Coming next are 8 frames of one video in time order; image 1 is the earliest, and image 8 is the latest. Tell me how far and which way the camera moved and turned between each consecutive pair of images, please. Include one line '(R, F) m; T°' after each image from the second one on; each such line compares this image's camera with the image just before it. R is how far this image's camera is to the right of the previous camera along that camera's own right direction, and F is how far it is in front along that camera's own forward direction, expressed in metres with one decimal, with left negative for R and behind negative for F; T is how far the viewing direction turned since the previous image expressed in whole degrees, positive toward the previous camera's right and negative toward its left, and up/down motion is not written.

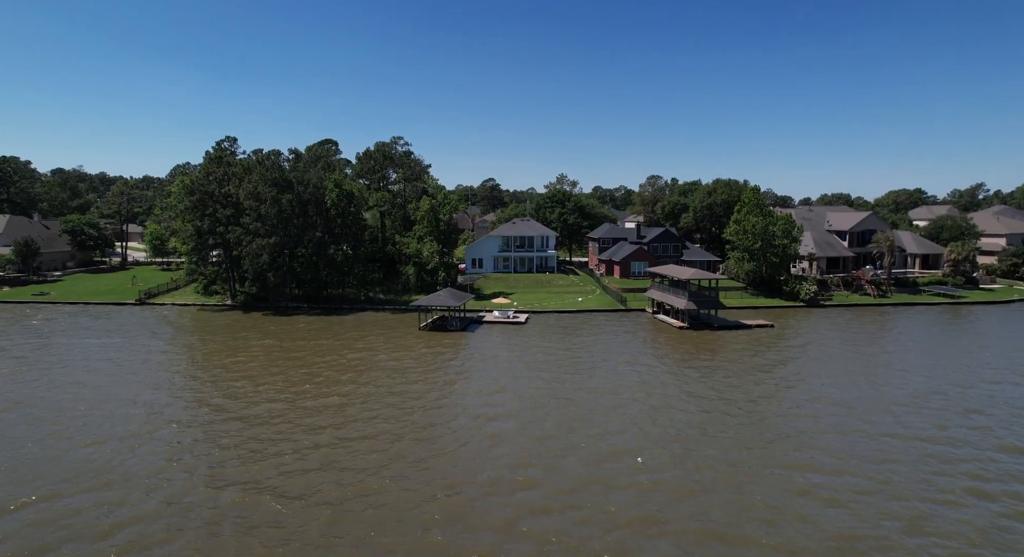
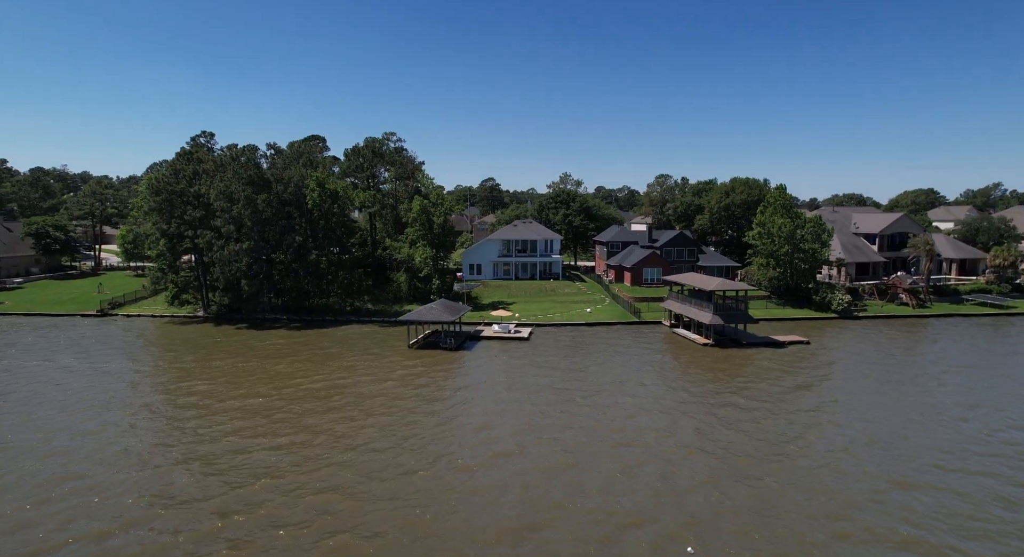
(-0.1, +5.8) m; 0°
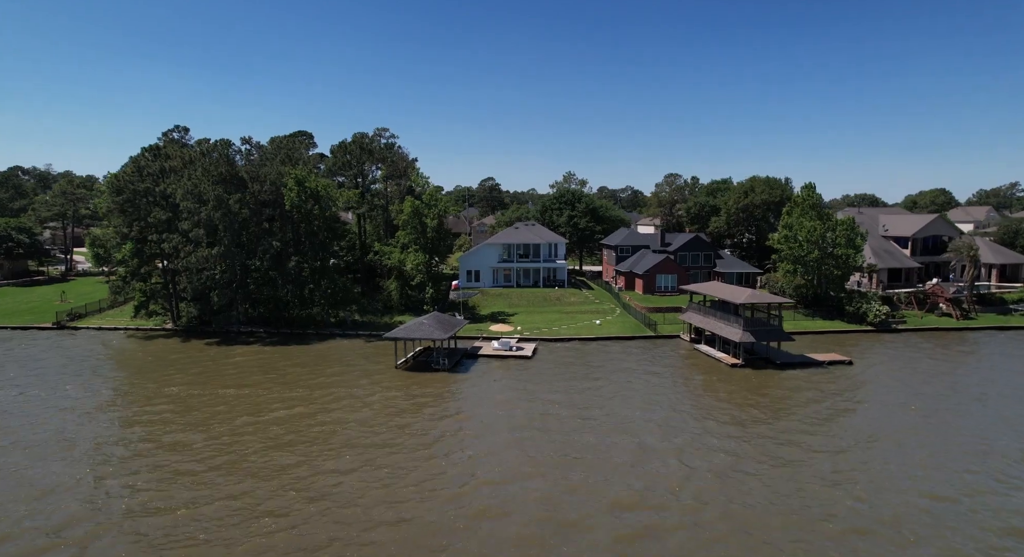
(-0.1, +5.3) m; 0°
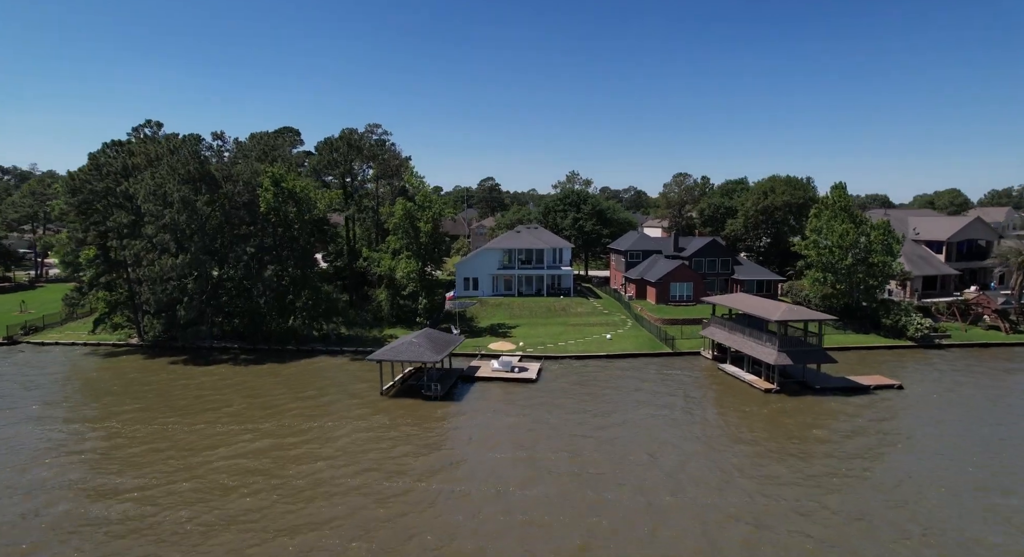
(-0.1, +4.8) m; 0°
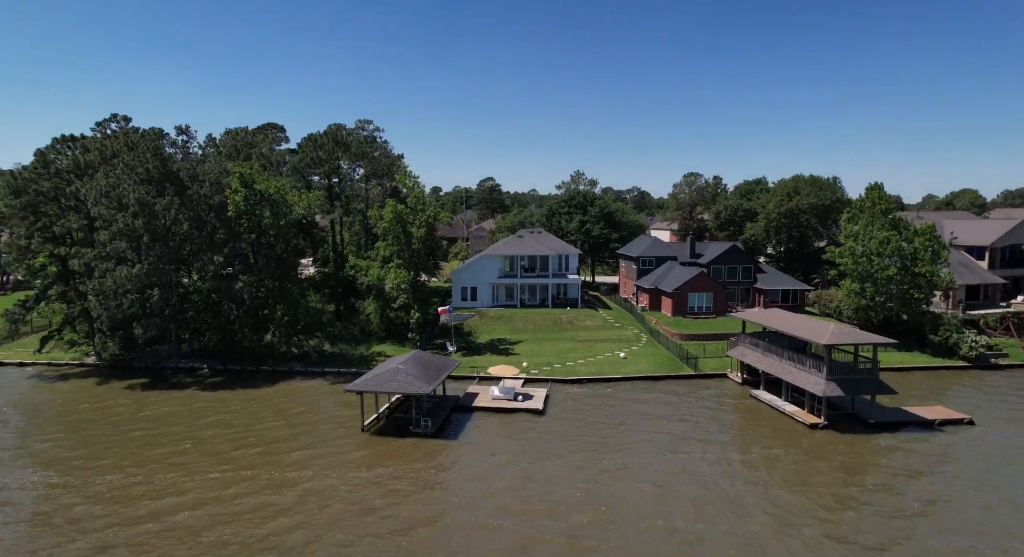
(-0.1, +4.9) m; 0°
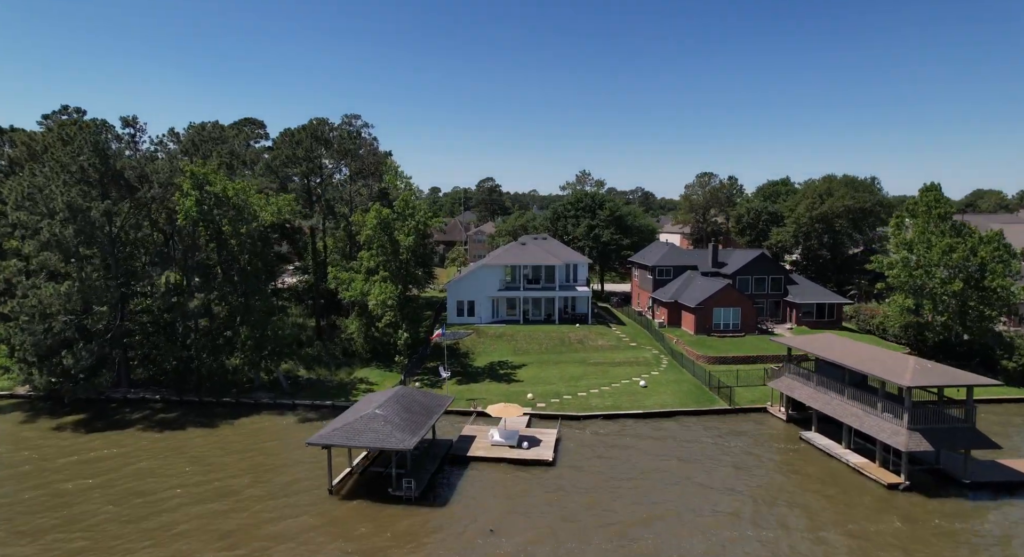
(-0.2, +5.6) m; 0°
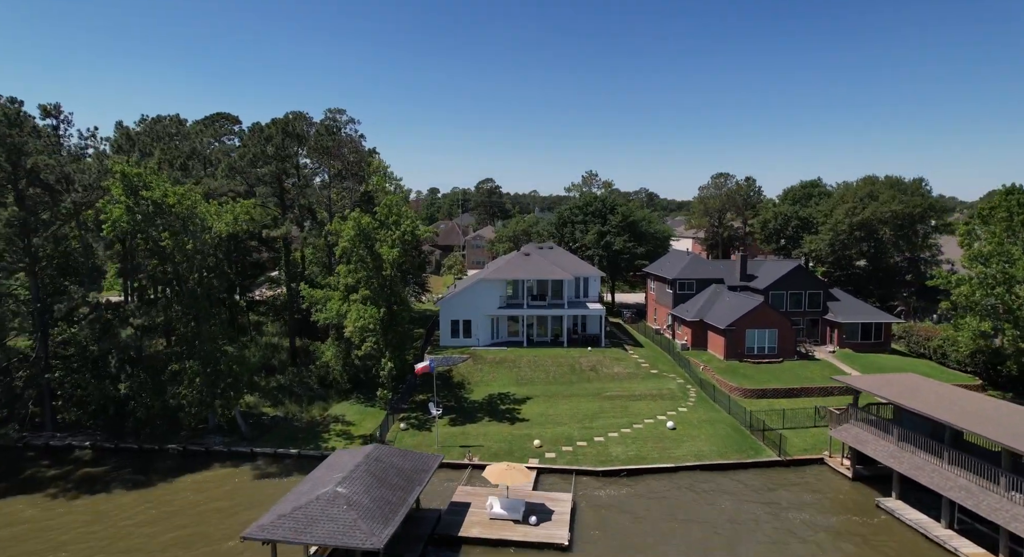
(-0.2, +5.8) m; 0°
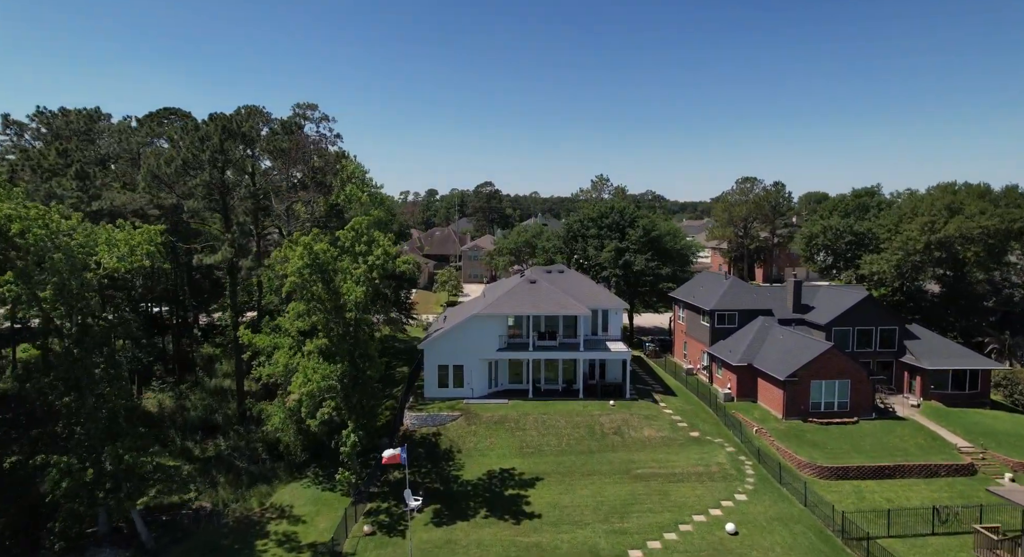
(-0.1, +8.1) m; 0°
